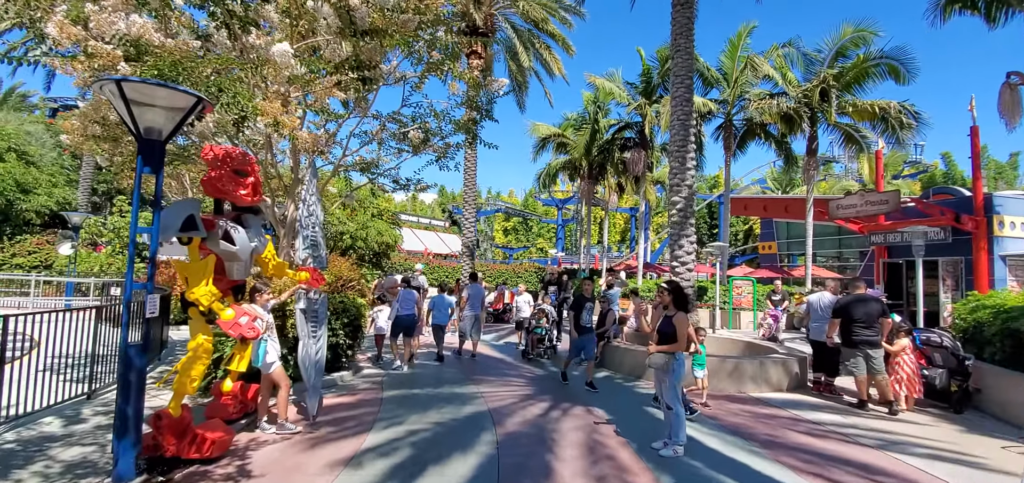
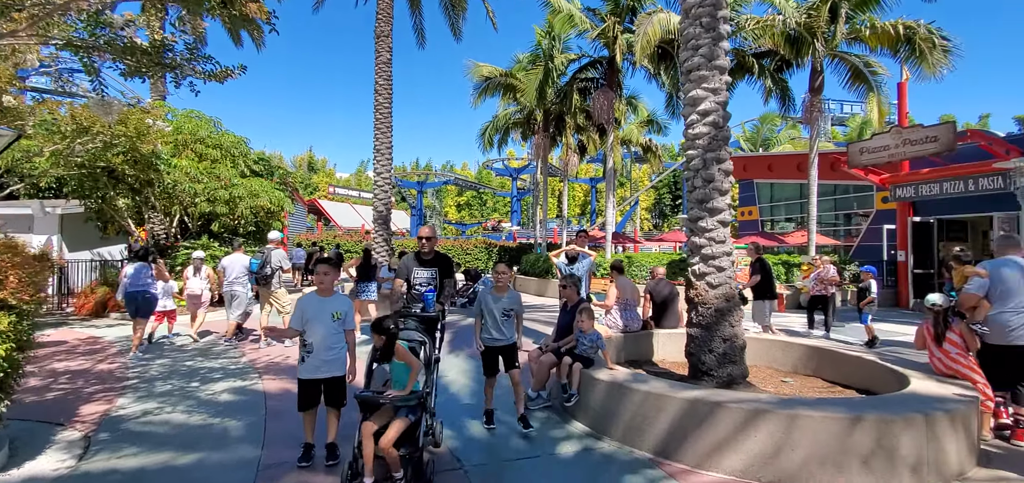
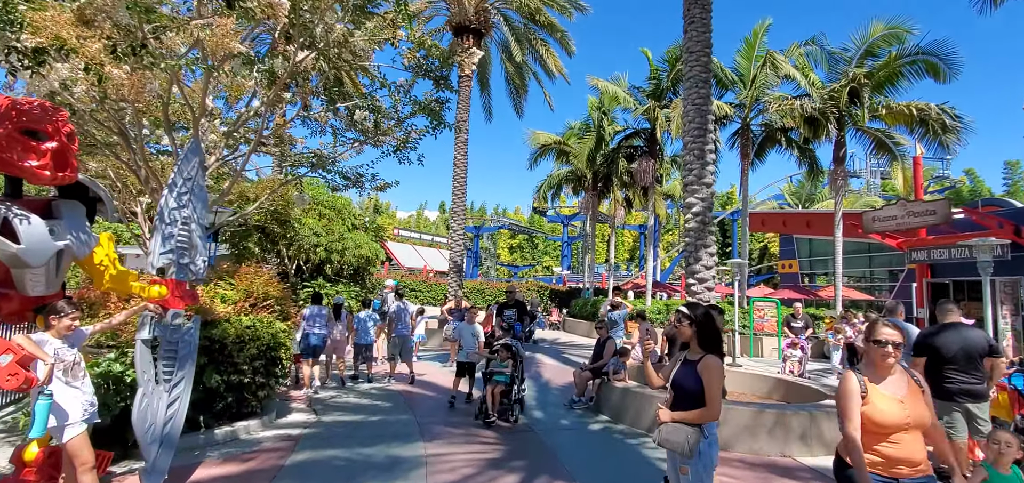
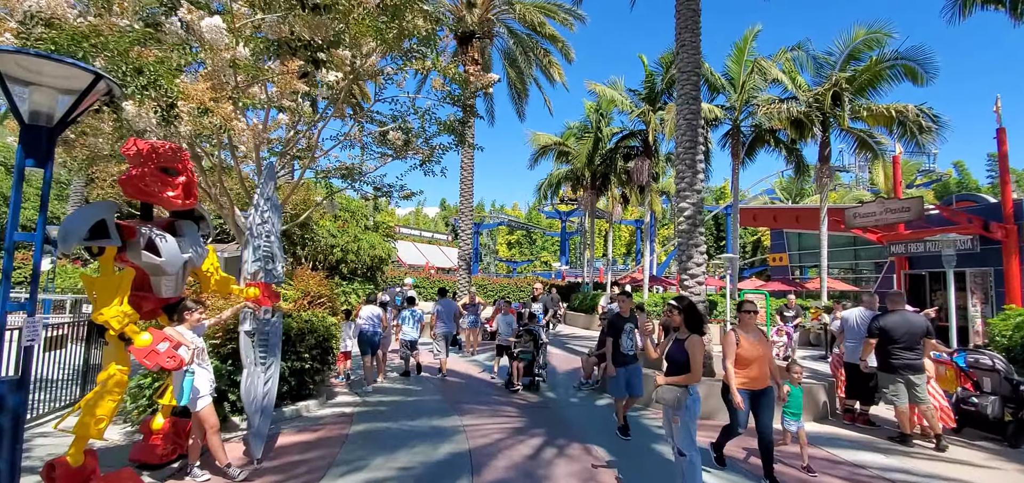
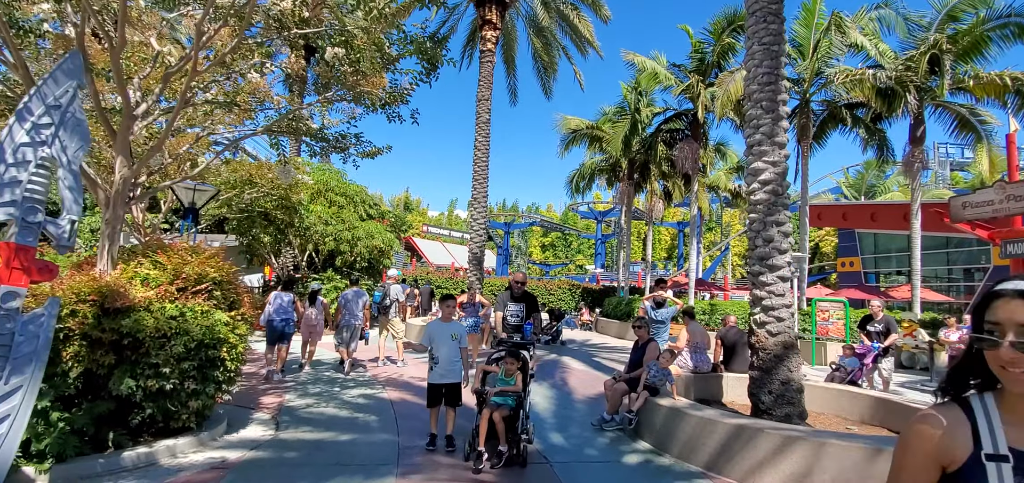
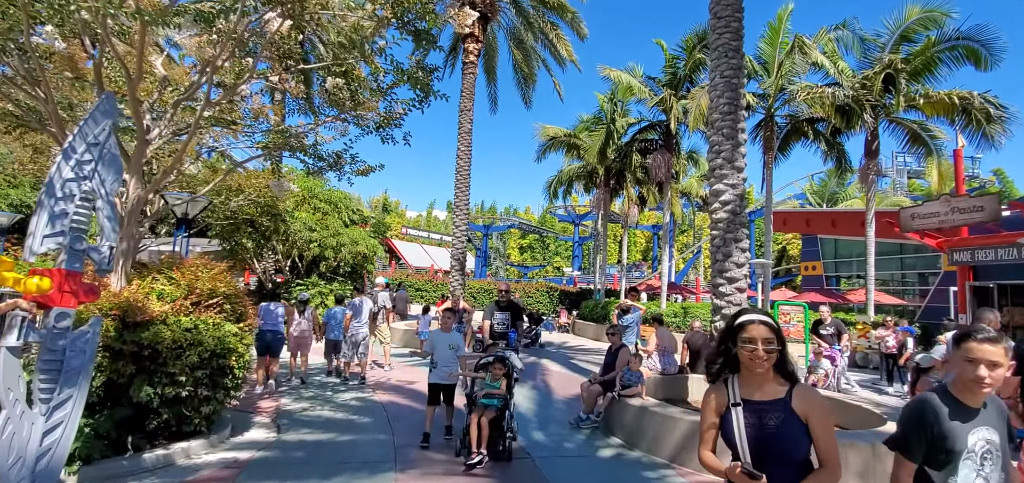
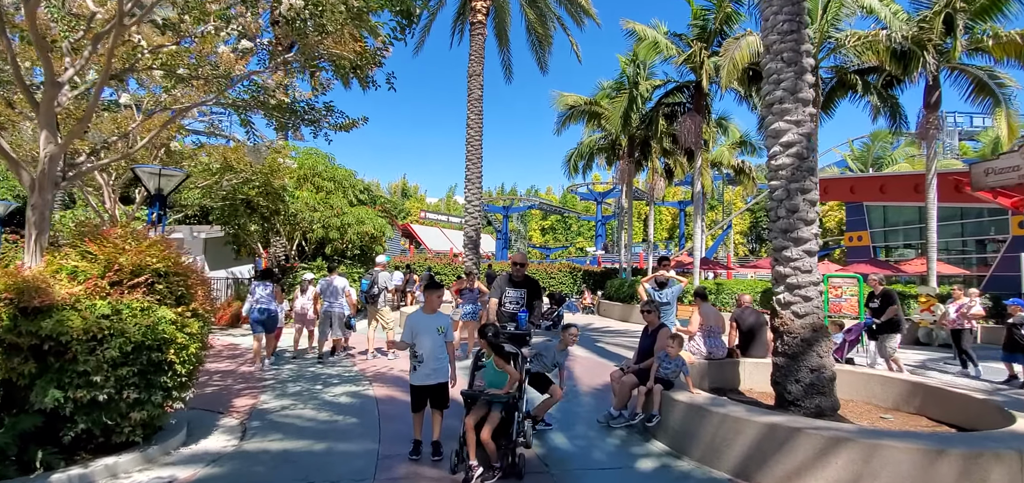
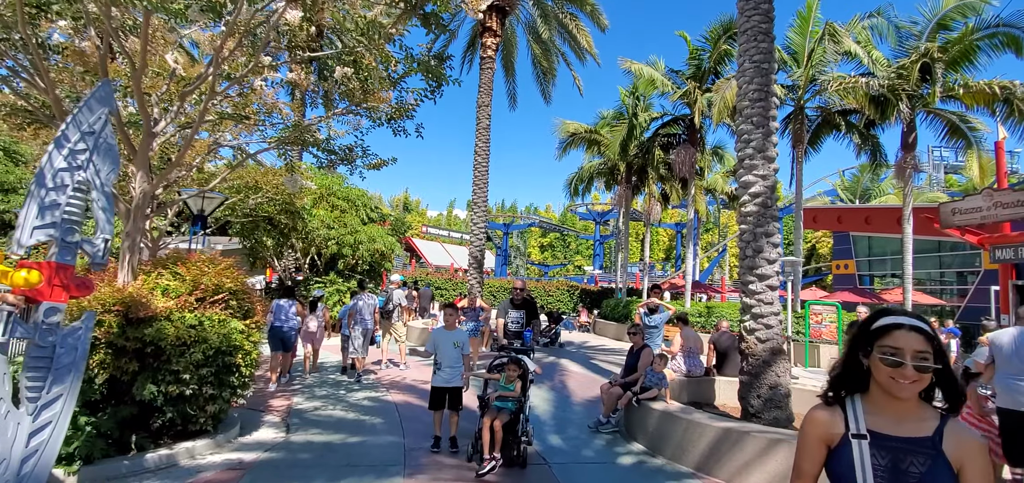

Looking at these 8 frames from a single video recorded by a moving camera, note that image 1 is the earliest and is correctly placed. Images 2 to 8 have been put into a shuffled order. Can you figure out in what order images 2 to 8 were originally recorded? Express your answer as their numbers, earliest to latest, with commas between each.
4, 3, 6, 8, 5, 7, 2
